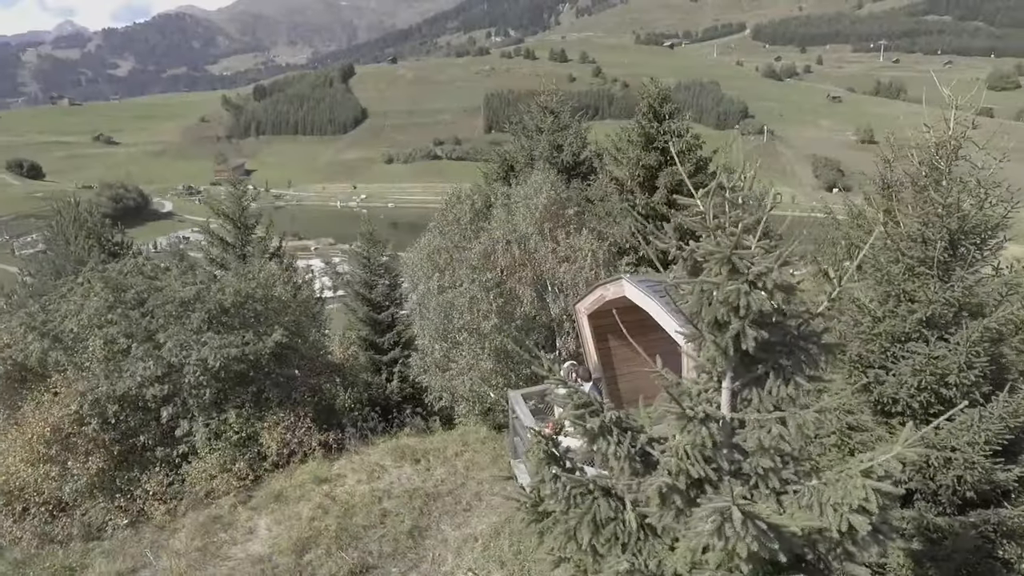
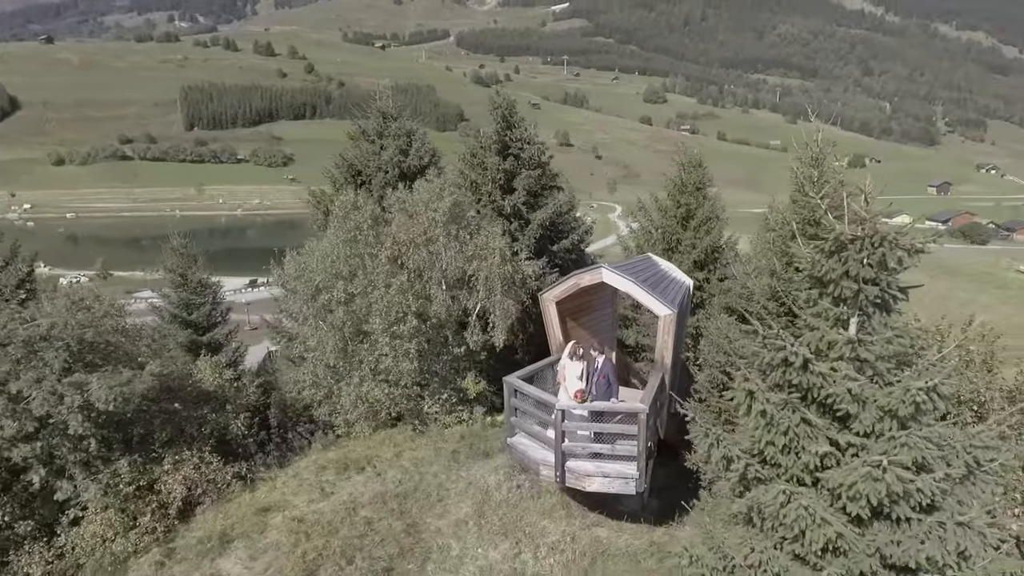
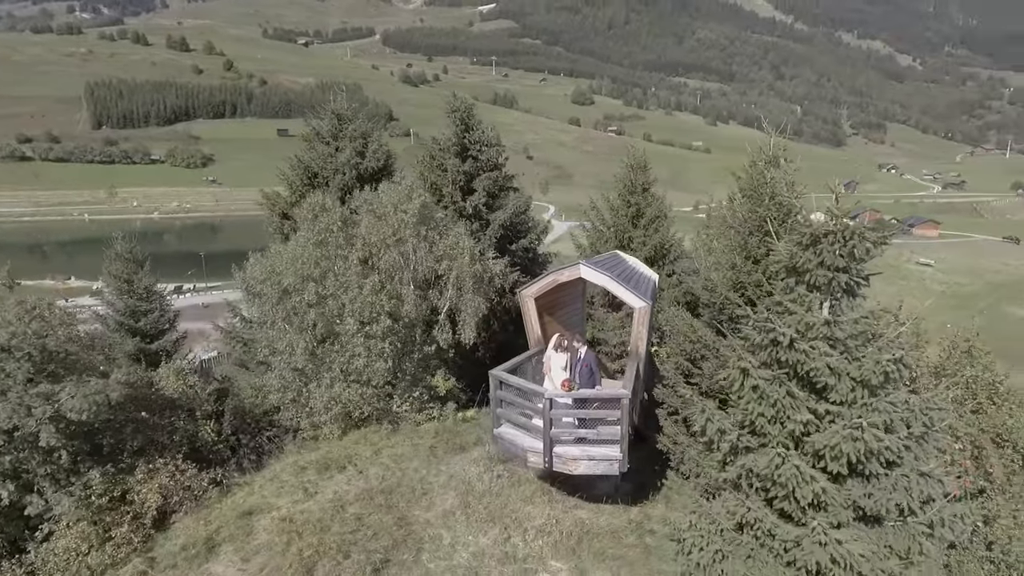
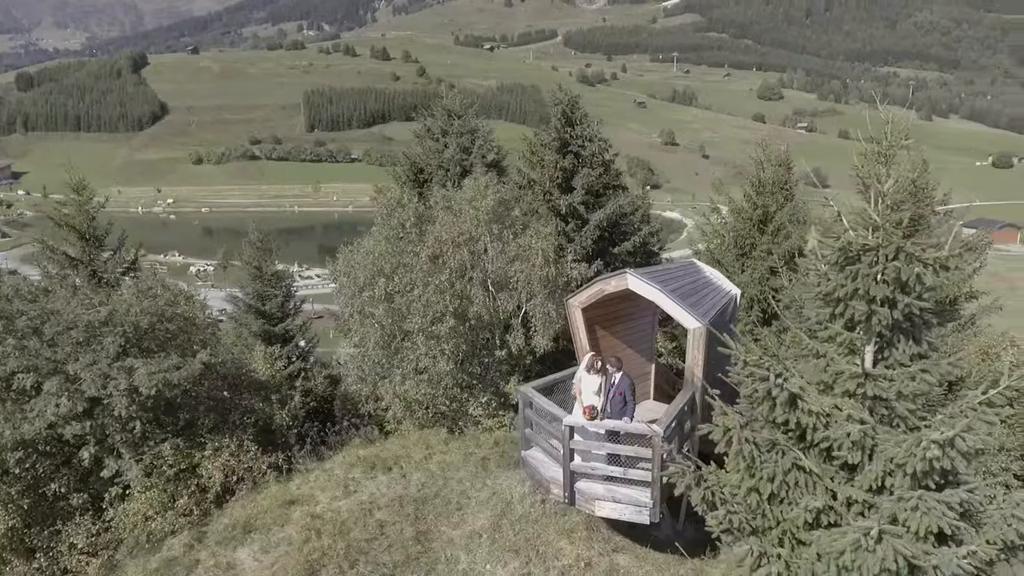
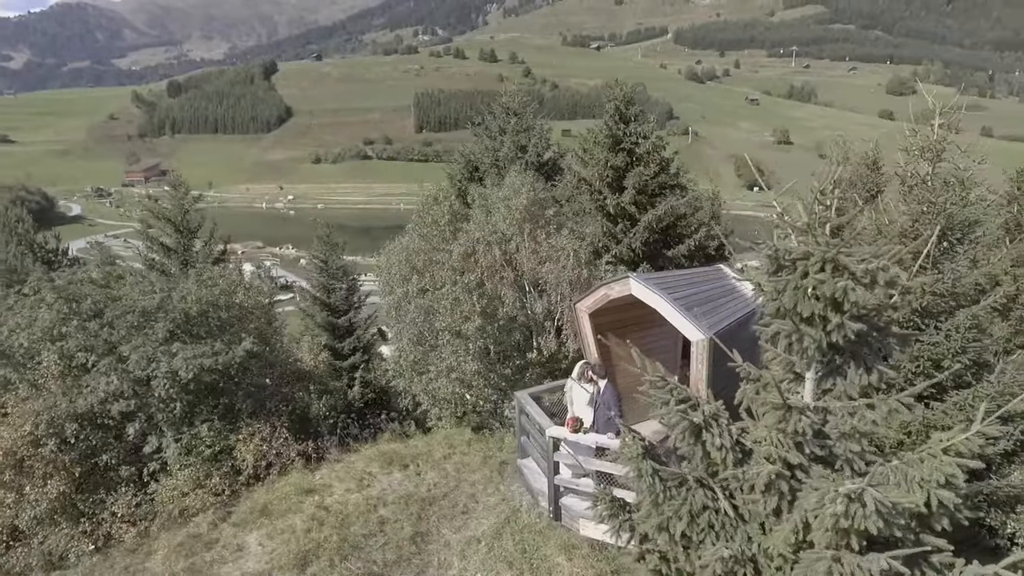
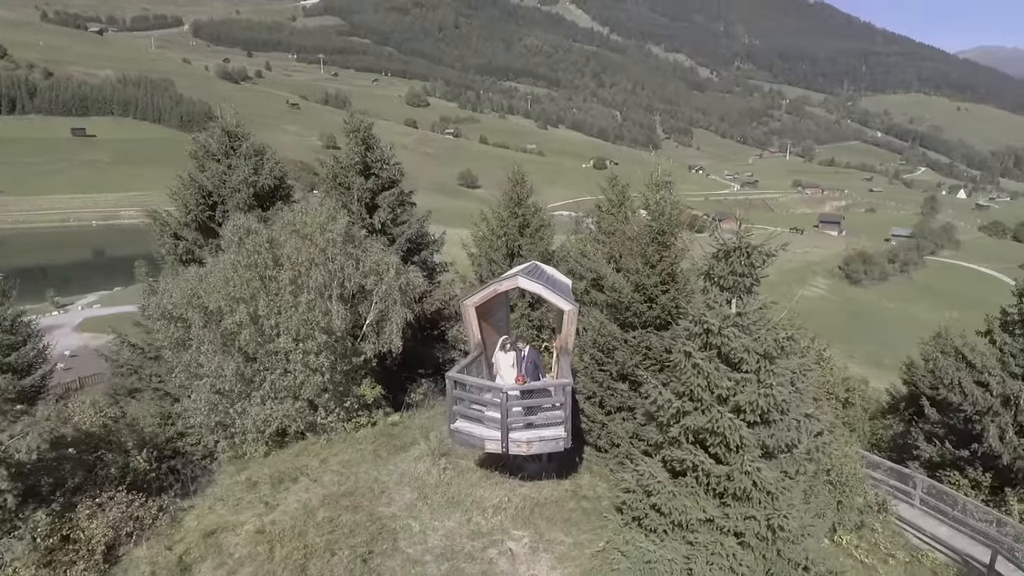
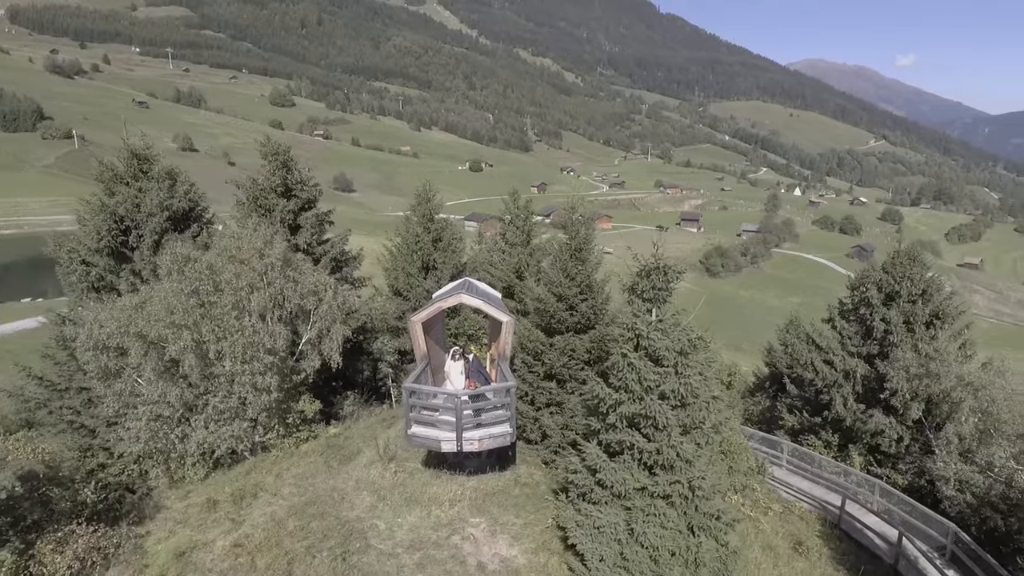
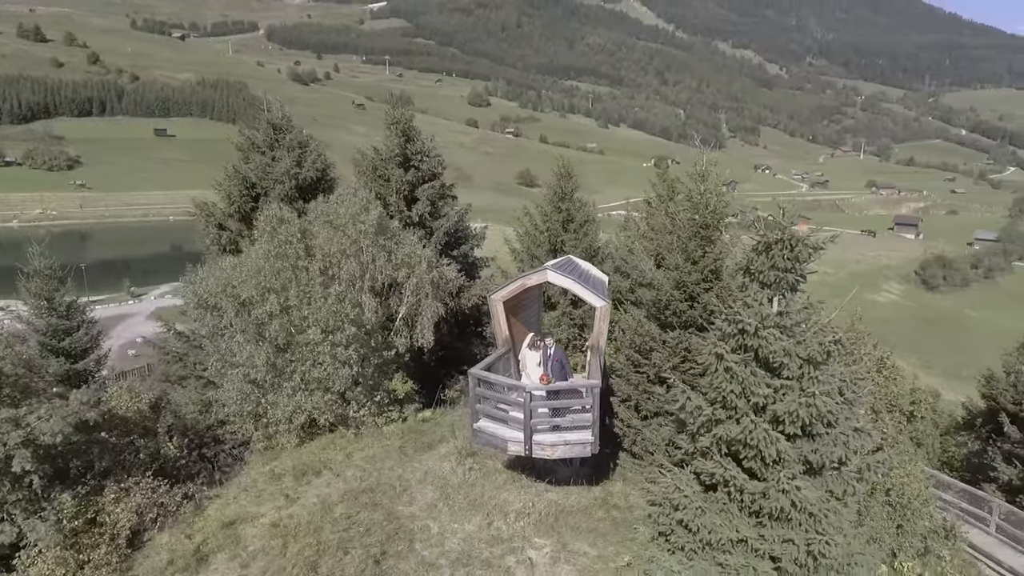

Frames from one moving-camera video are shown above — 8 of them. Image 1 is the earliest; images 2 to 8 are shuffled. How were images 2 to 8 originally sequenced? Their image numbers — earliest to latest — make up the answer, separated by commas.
5, 4, 2, 3, 8, 6, 7
